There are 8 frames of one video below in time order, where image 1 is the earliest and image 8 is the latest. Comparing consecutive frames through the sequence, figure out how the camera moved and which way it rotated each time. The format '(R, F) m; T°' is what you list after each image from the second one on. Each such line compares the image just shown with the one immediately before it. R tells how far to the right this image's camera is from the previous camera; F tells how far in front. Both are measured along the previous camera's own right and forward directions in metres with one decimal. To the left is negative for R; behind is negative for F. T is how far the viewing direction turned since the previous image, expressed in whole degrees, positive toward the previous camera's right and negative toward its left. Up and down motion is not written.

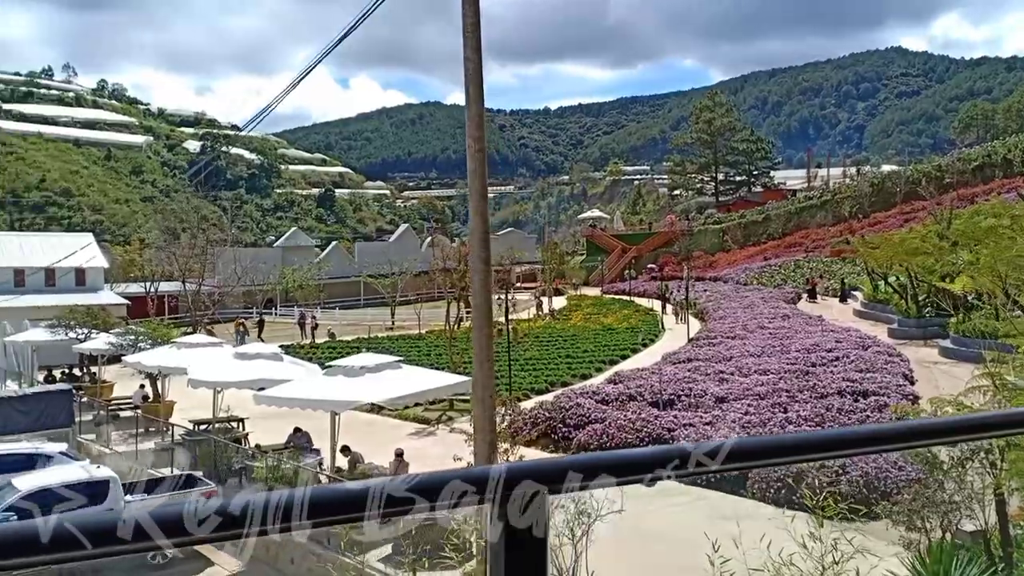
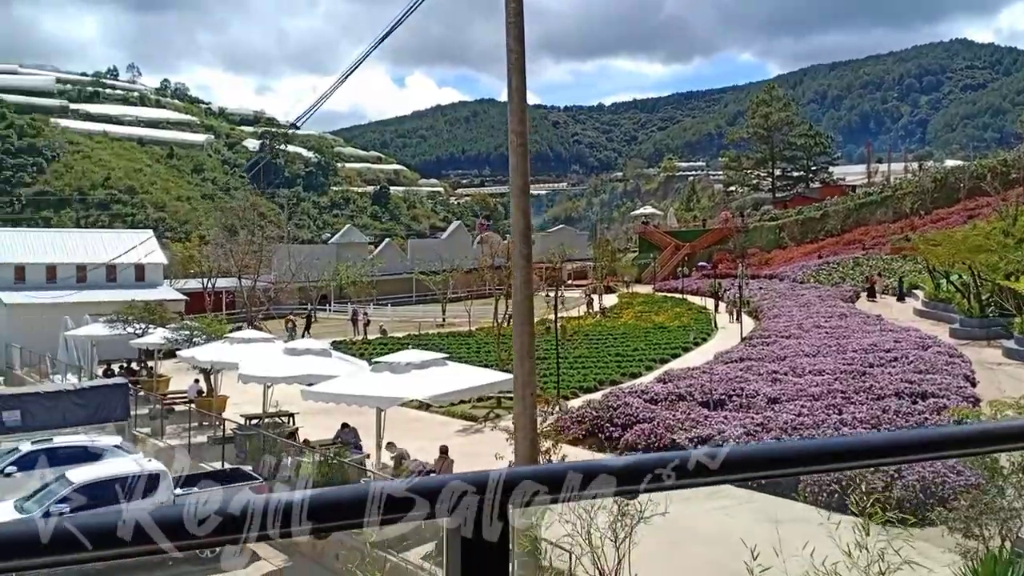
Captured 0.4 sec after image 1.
(+0.1, +0.1) m; -3°
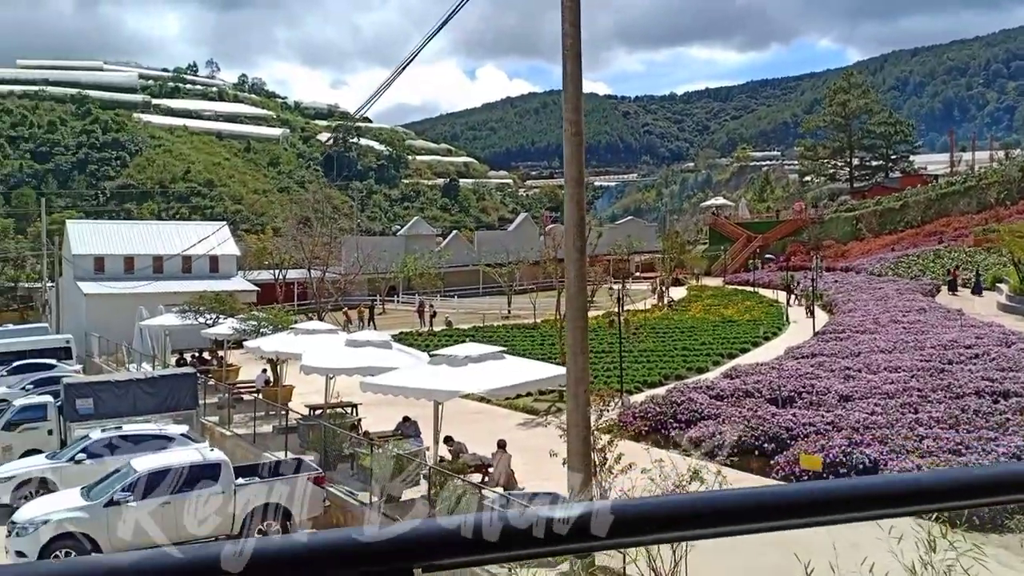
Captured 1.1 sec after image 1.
(+0.1, +0.2) m; -4°
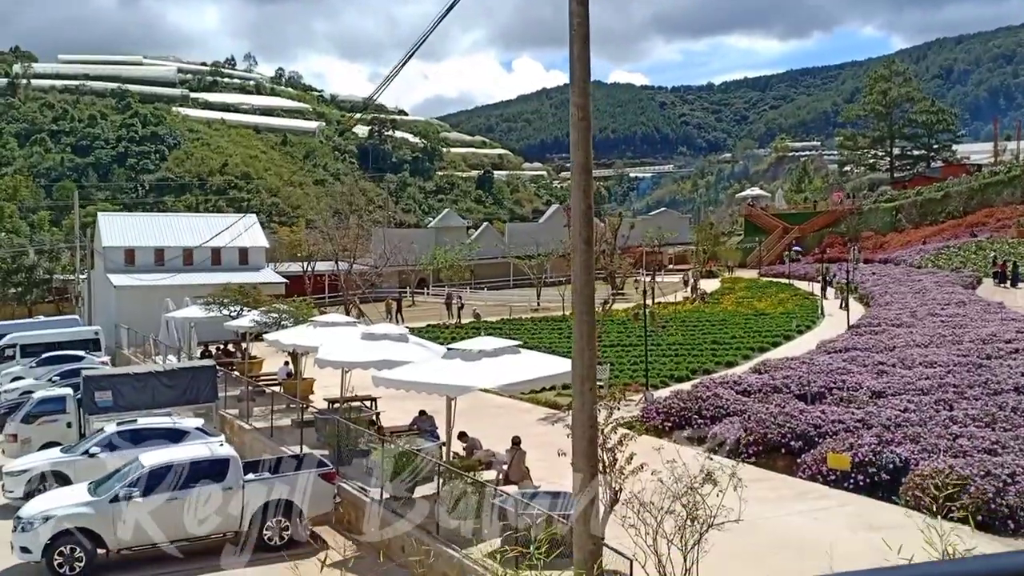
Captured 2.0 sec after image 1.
(+0.3, +0.3) m; -2°
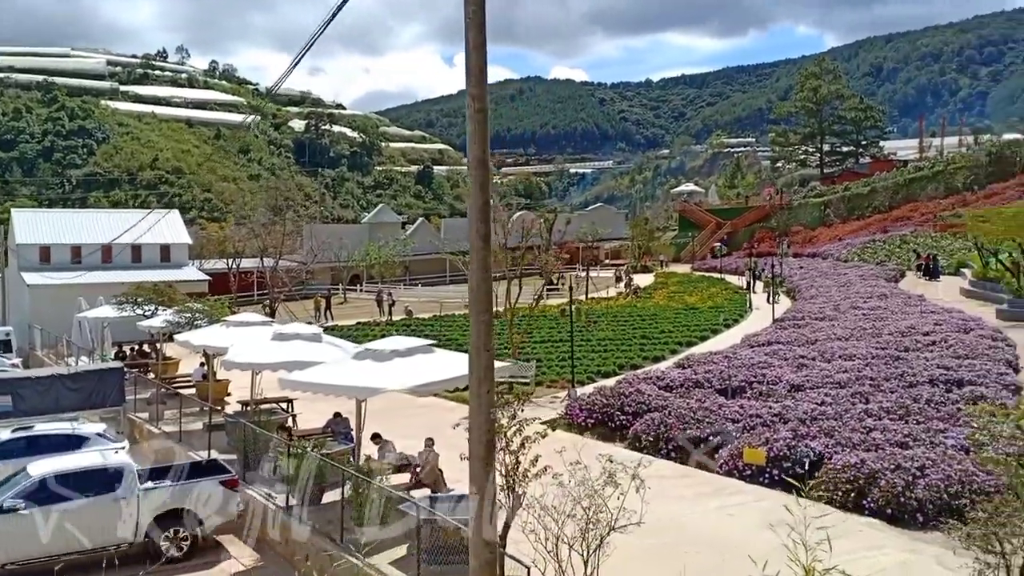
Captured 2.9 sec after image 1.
(+0.4, +0.3) m; +4°
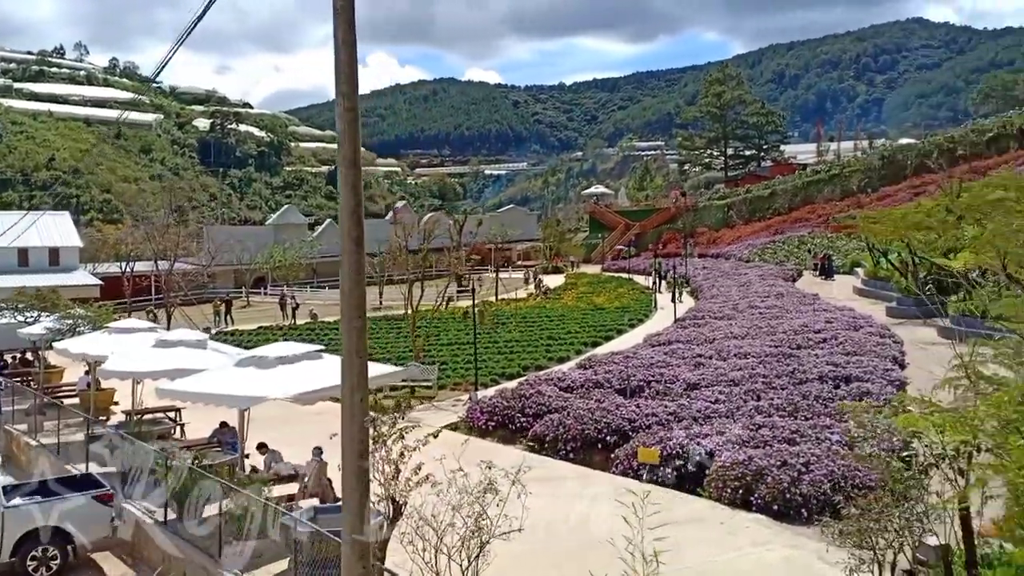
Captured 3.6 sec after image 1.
(+0.3, +0.1) m; +5°
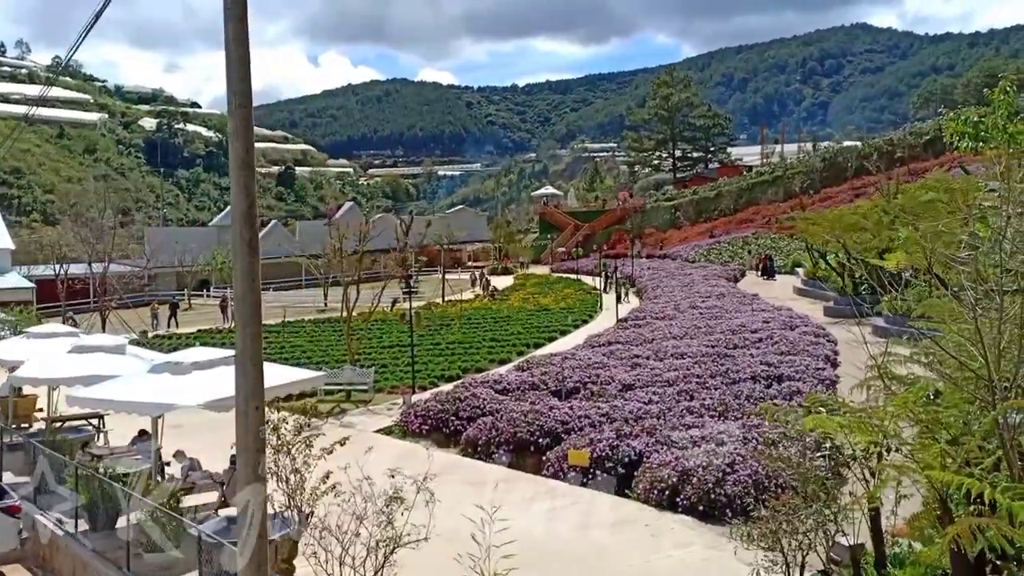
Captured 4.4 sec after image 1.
(+0.4, +0.1) m; +3°
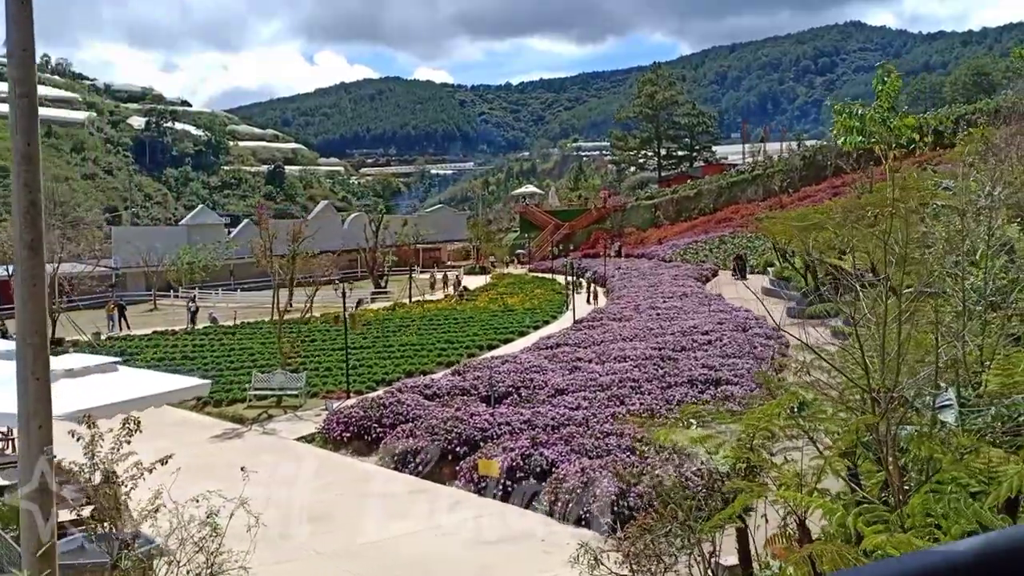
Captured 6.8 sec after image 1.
(+1.2, +0.5) m; 0°
